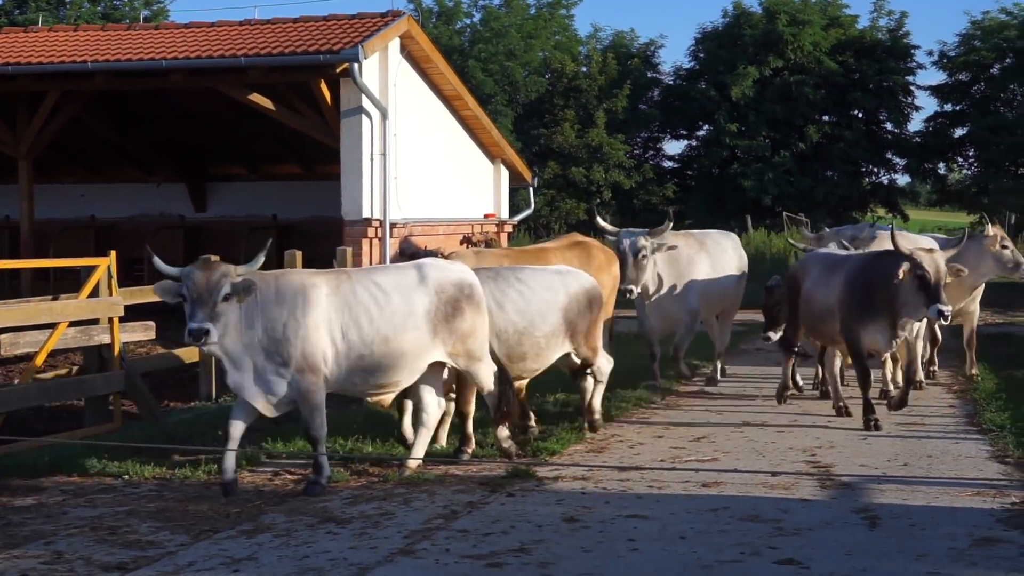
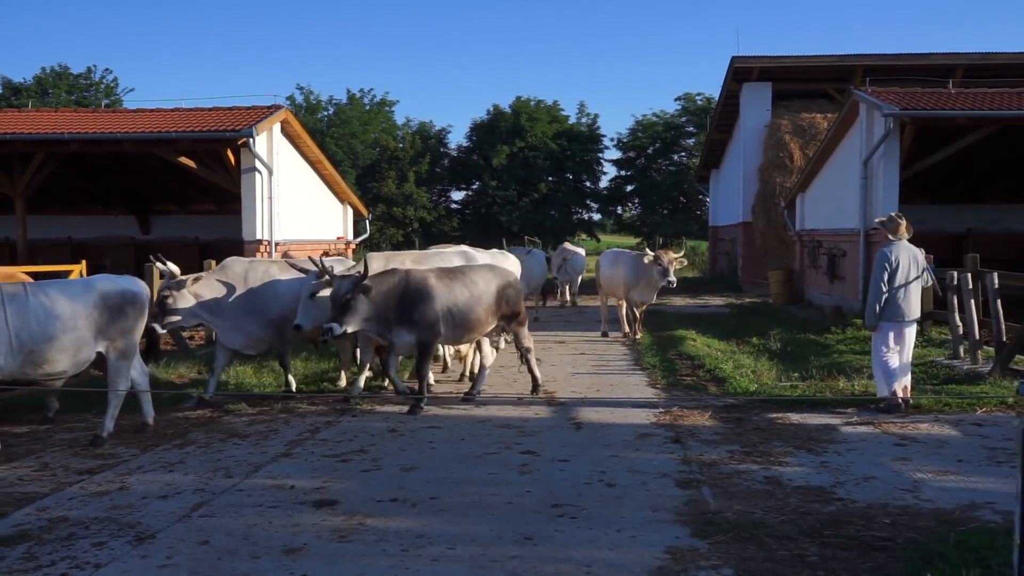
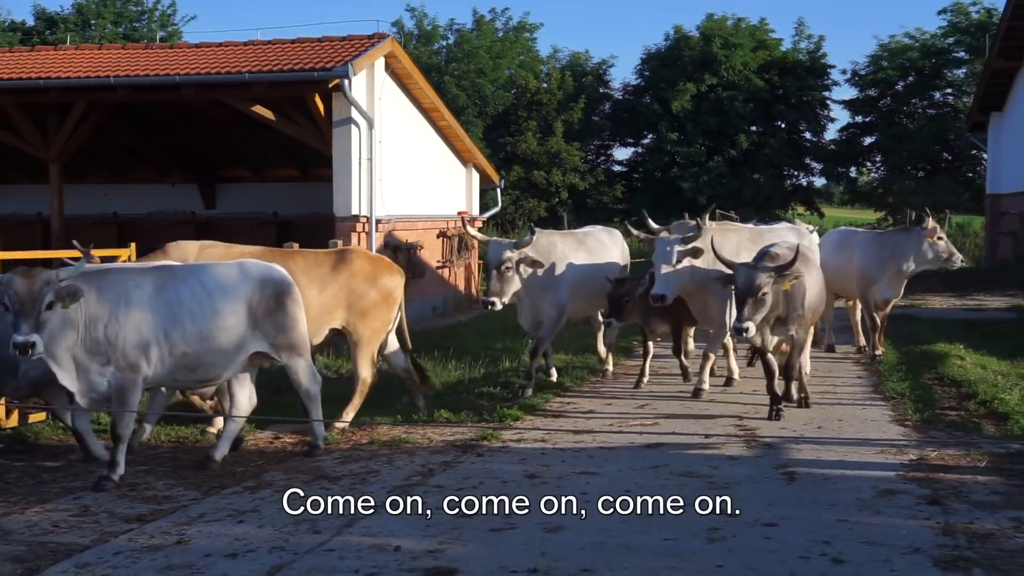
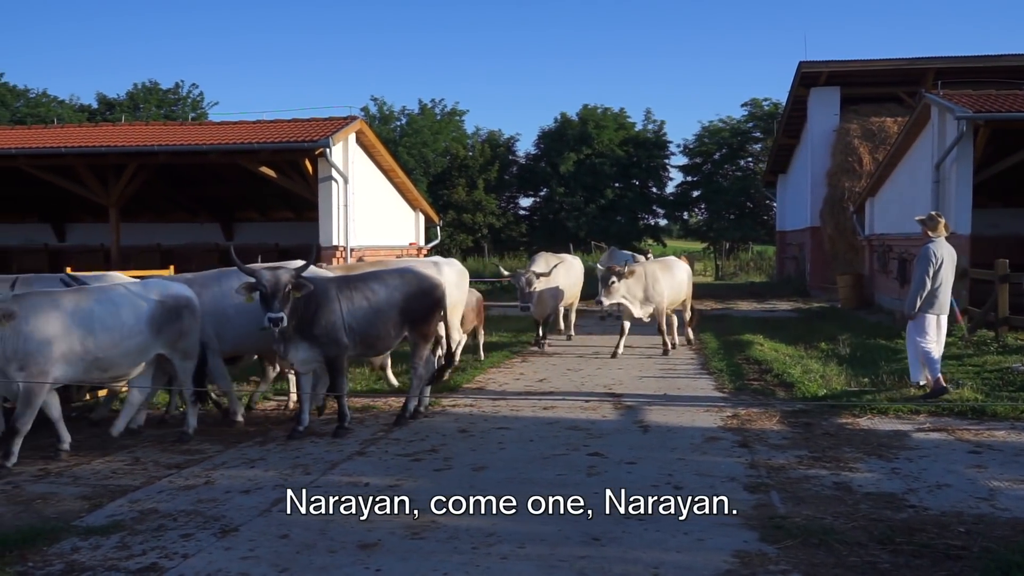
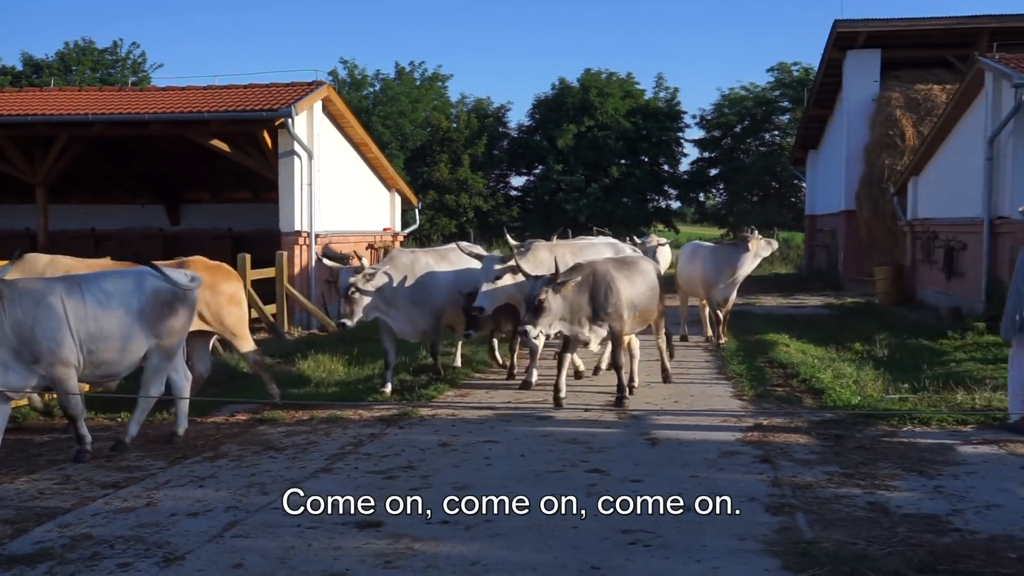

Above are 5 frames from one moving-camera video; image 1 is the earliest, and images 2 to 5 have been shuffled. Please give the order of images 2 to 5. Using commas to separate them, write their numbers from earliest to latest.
3, 5, 2, 4
